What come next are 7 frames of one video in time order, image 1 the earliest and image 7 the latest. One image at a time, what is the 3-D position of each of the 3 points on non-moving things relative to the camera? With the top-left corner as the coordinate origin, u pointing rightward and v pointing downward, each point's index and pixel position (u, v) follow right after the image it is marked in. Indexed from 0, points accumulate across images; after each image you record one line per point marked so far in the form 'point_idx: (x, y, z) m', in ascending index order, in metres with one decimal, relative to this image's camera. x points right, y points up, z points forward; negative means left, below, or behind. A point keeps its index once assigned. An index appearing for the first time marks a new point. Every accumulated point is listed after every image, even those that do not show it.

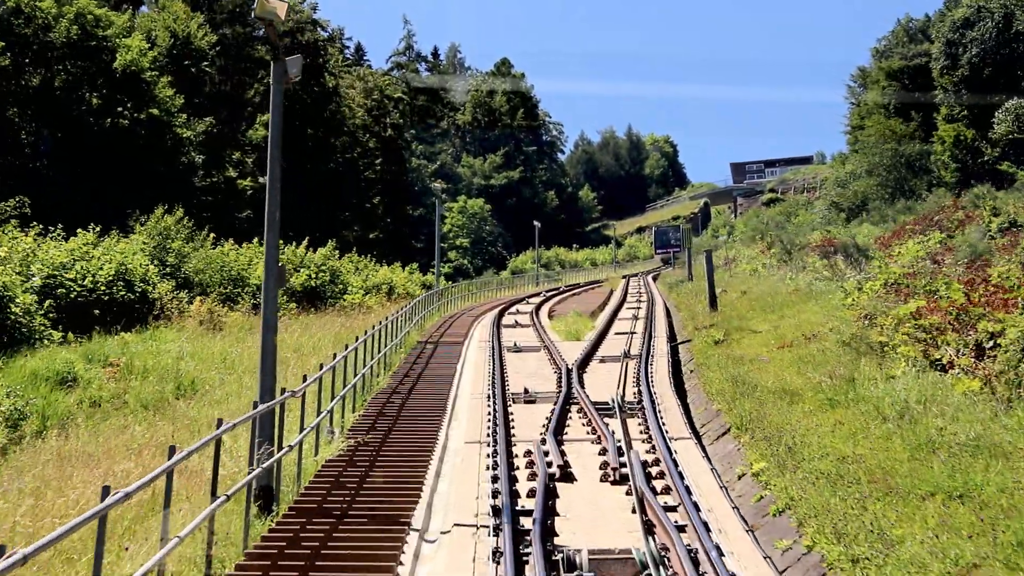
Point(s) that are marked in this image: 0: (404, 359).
0: (-1.1, -0.7, +19.6) m
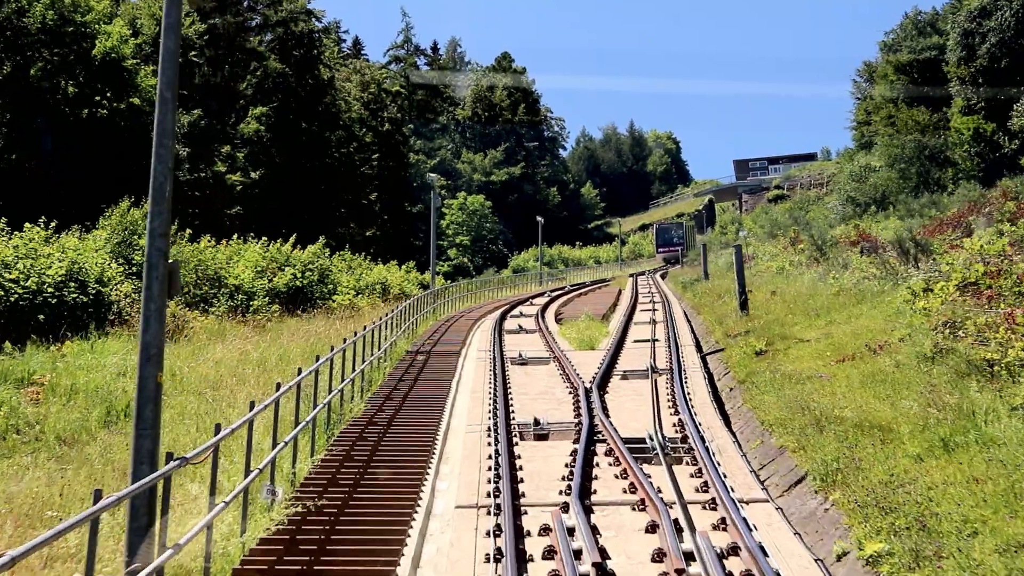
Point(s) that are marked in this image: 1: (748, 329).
0: (-1.1, -0.7, +16.7) m
1: (+2.5, -0.4, +19.0) m
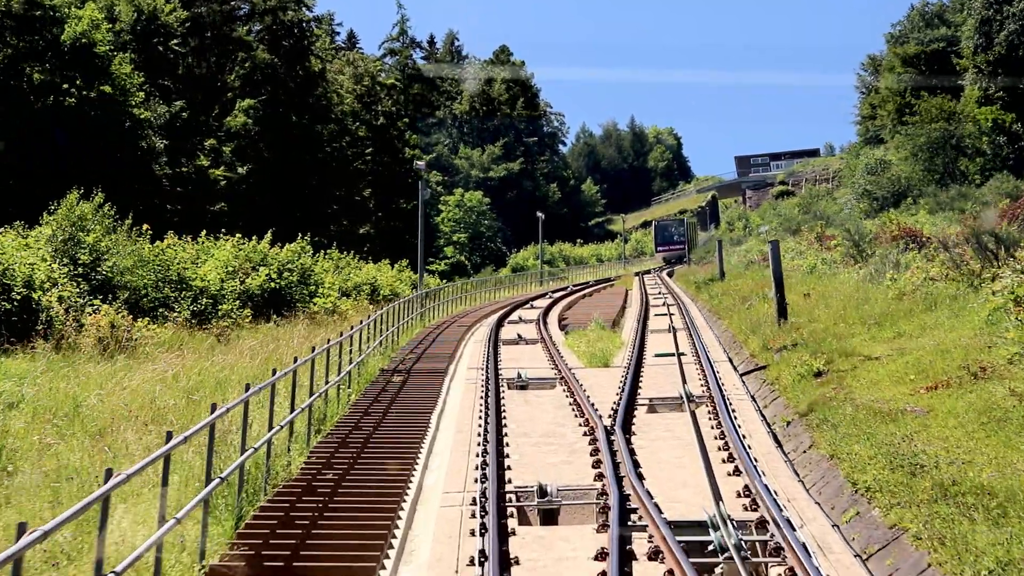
0: (-1.1, -0.8, +13.4) m
1: (+2.5, -0.5, +15.8) m
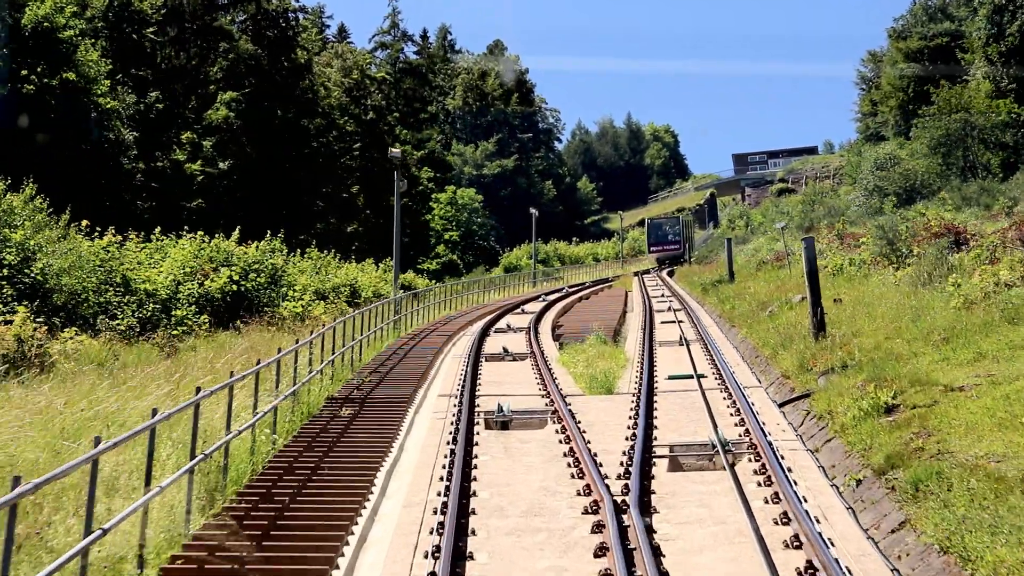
0: (-1.2, -0.8, +10.4) m
1: (+2.3, -0.5, +12.8) m
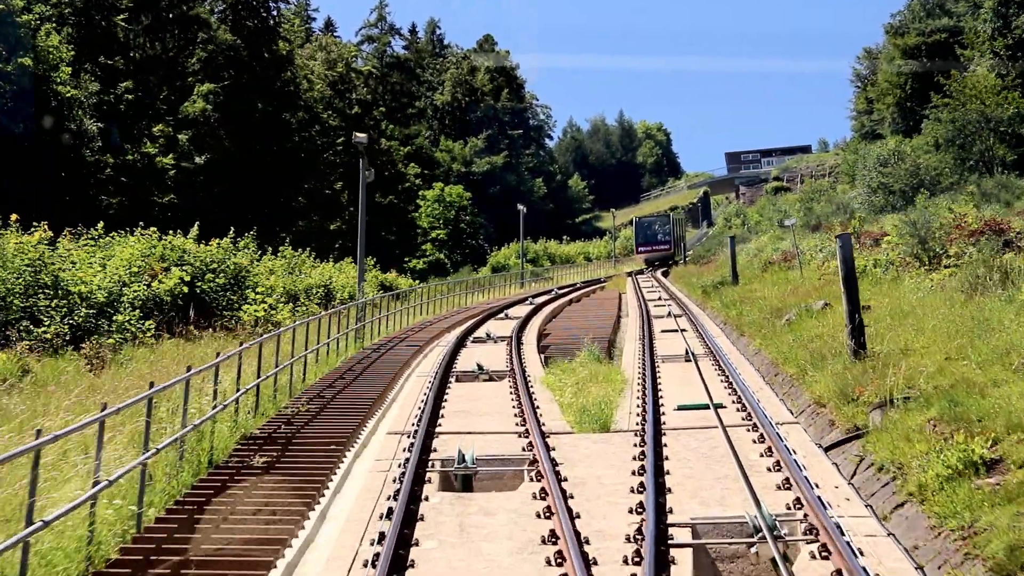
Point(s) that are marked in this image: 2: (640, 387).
0: (-1.4, -0.9, +7.8) m
1: (+2.2, -0.6, +10.1) m
2: (+0.9, -0.7, +12.6) m
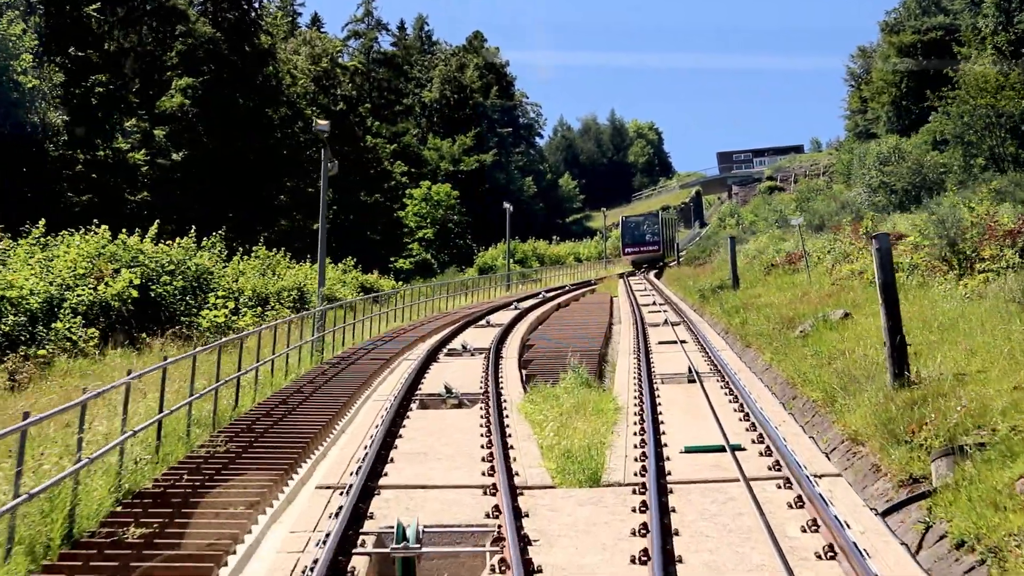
0: (-1.5, -0.9, +5.6) m
1: (+2.0, -0.6, +8.0) m
2: (+0.7, -0.7, +10.5) m
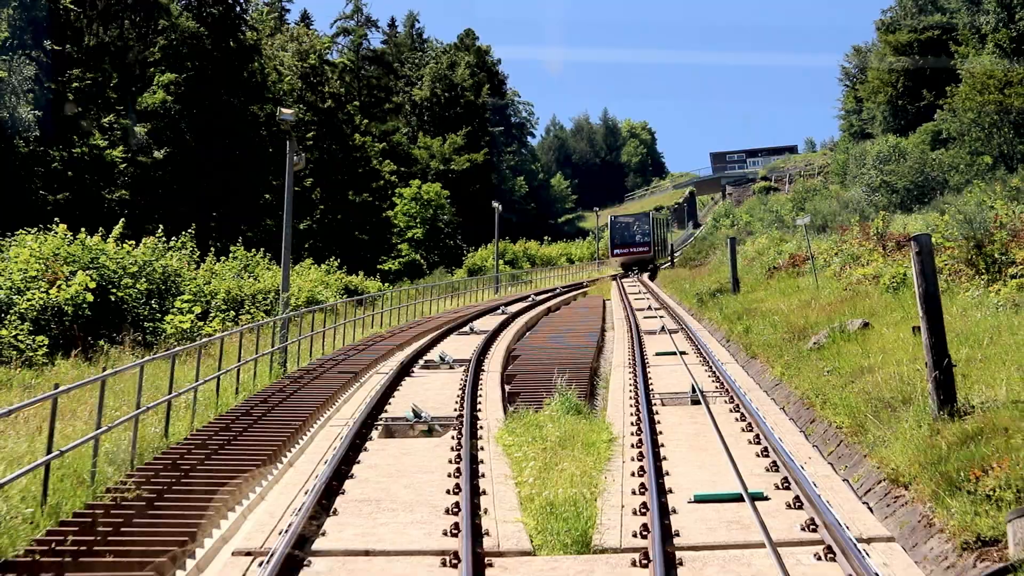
0: (-1.6, -1.0, +4.0) m
1: (+1.9, -0.7, +6.4) m
2: (+0.6, -0.8, +8.9) m
